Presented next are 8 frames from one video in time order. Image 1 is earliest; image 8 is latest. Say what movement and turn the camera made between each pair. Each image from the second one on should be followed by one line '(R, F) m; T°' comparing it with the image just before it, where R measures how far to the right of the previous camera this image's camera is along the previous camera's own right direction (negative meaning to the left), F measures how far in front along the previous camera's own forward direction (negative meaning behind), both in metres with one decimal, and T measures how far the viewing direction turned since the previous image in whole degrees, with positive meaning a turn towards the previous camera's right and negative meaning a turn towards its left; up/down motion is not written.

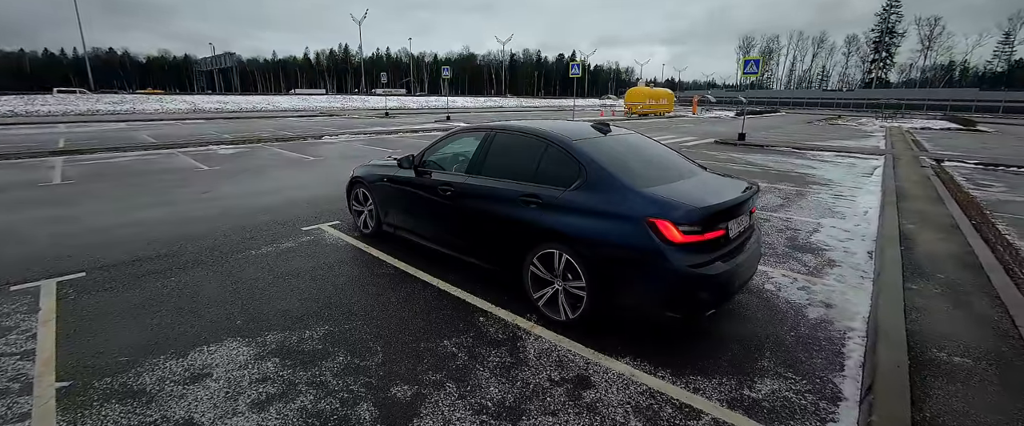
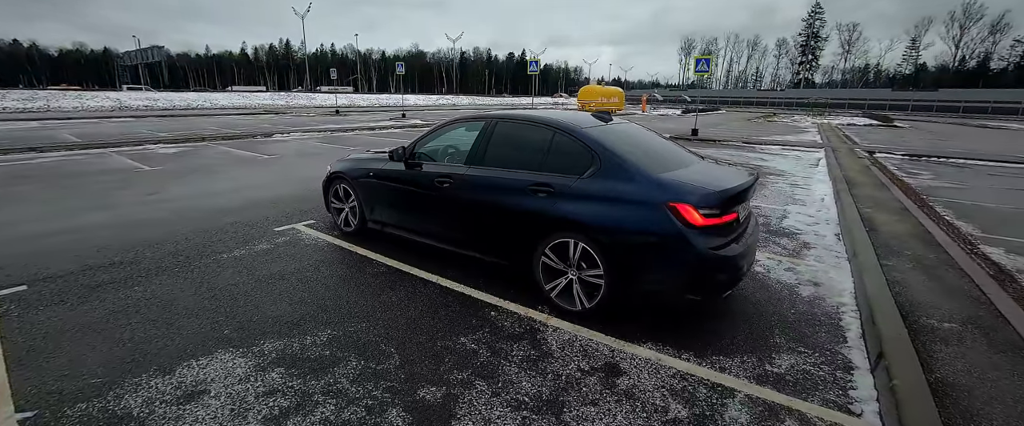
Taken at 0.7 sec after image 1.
(-0.5, +0.1) m; +7°
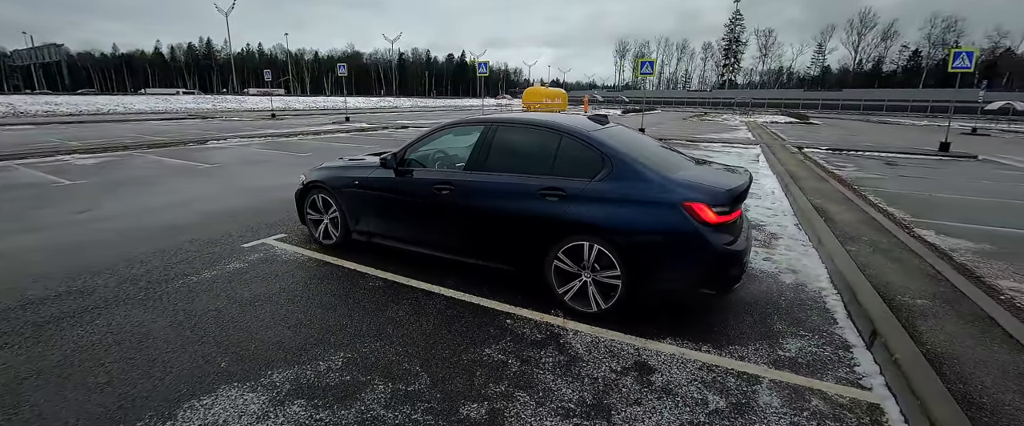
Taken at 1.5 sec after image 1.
(-0.6, +0.1) m; +8°
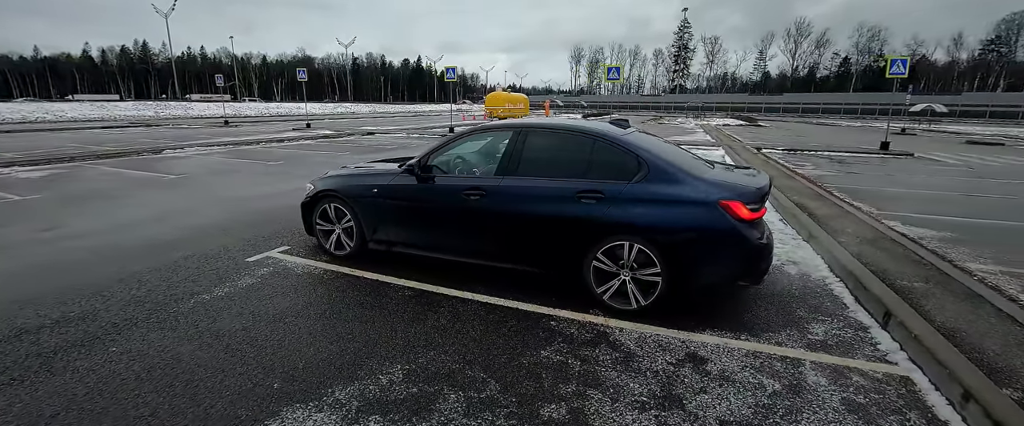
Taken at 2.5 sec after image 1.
(-0.7, 0.0) m; +6°
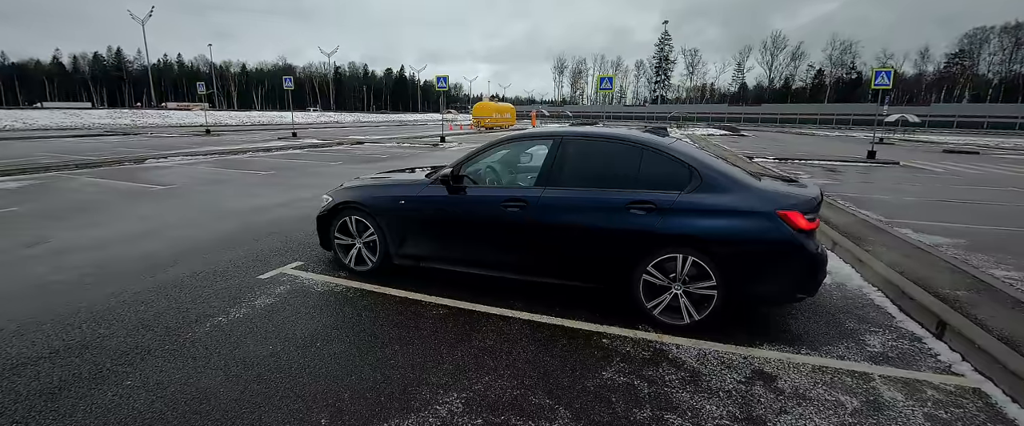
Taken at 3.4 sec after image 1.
(-0.5, +0.2) m; +3°
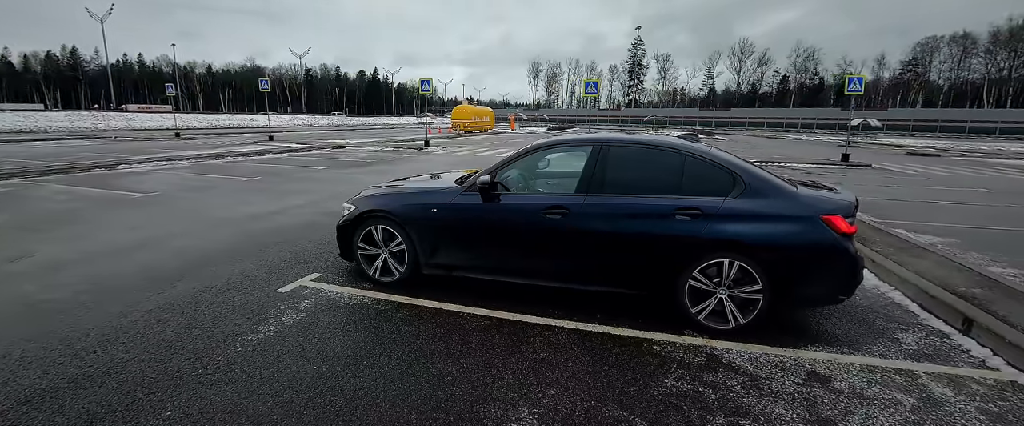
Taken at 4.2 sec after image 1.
(-0.6, +0.1) m; +4°
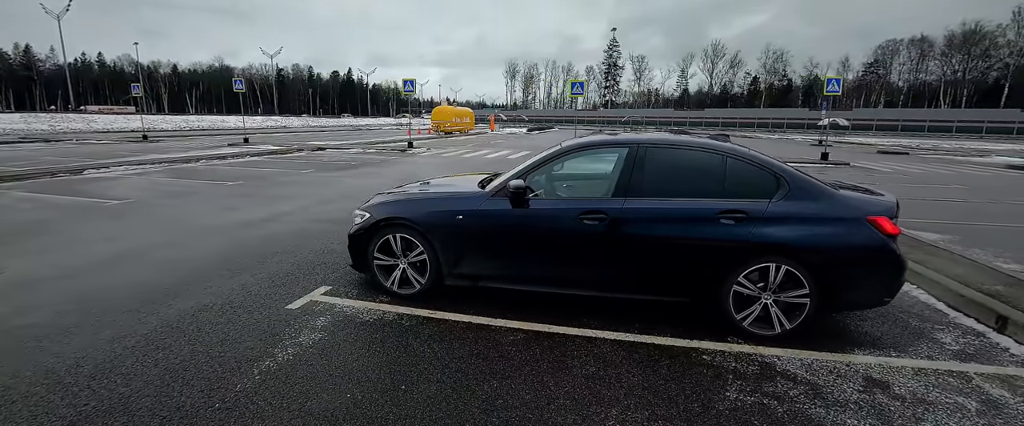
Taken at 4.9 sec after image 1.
(-0.5, +0.2) m; +4°
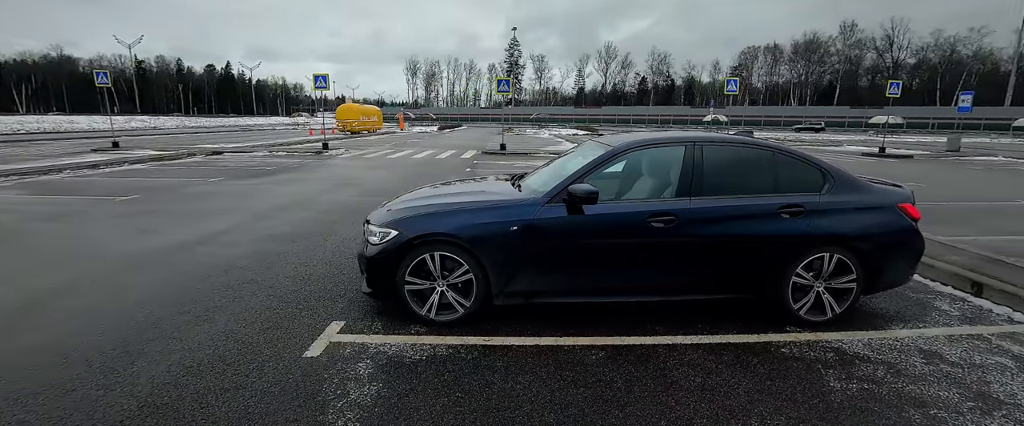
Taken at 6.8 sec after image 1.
(-1.2, +0.5) m; +14°
